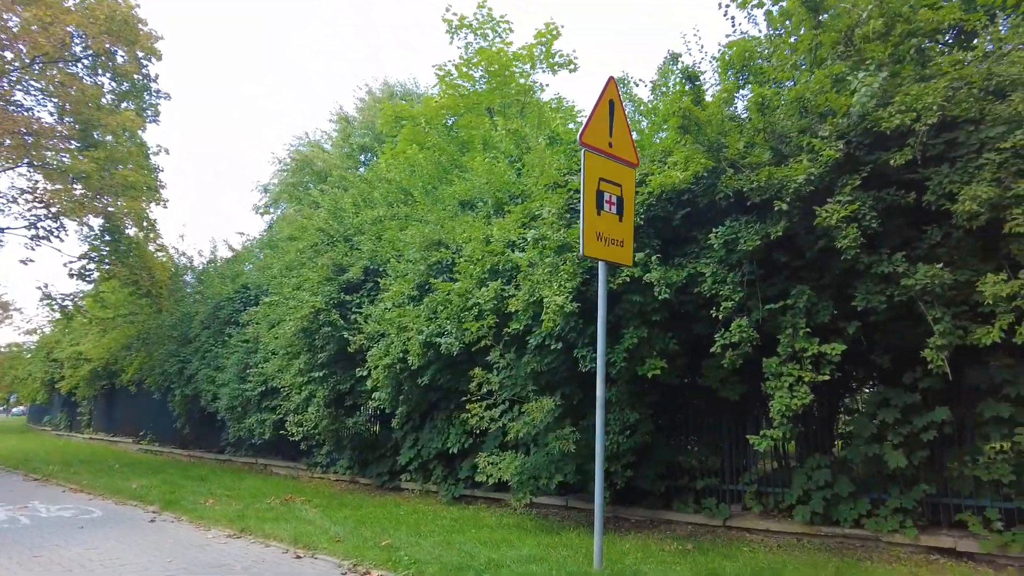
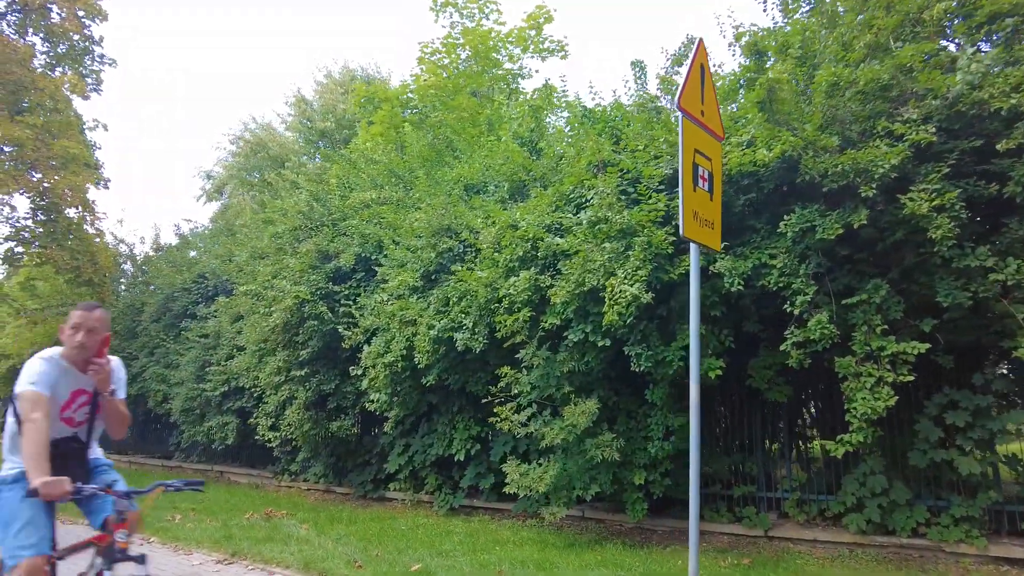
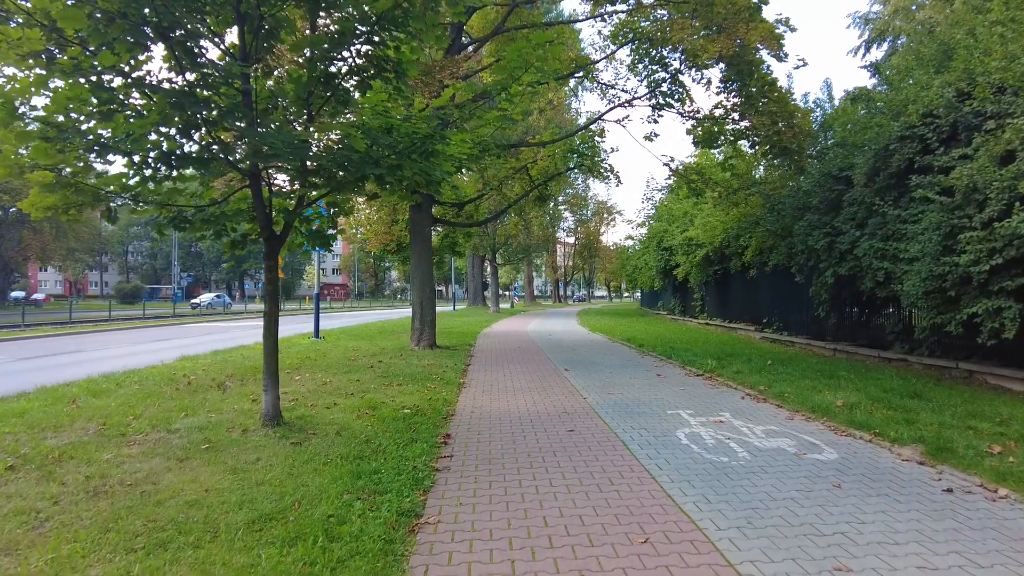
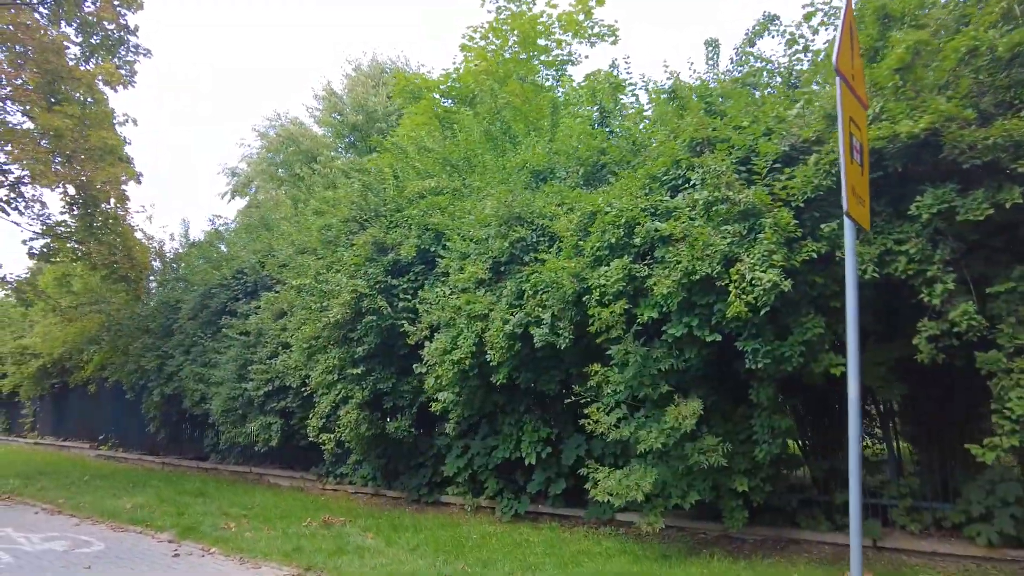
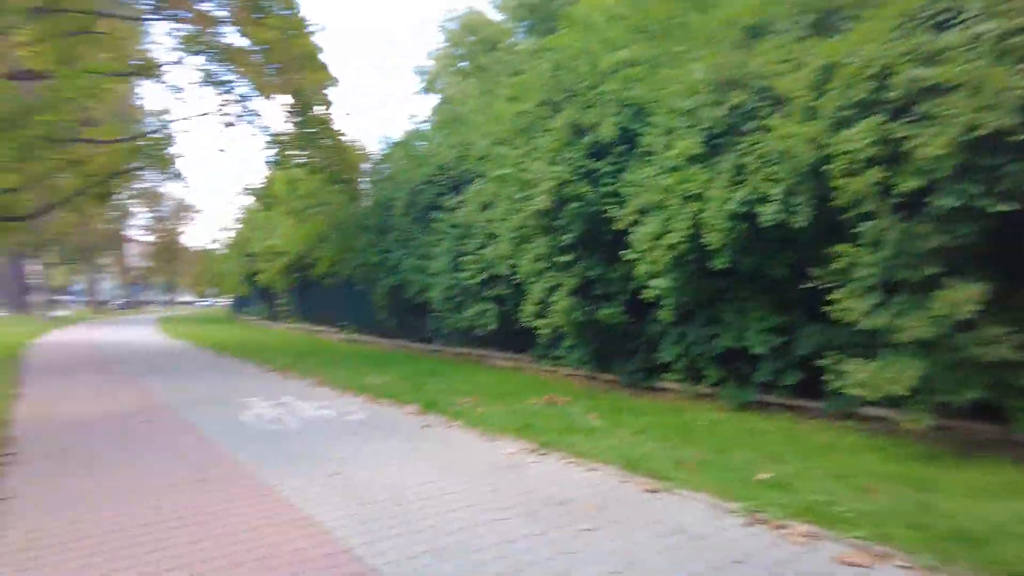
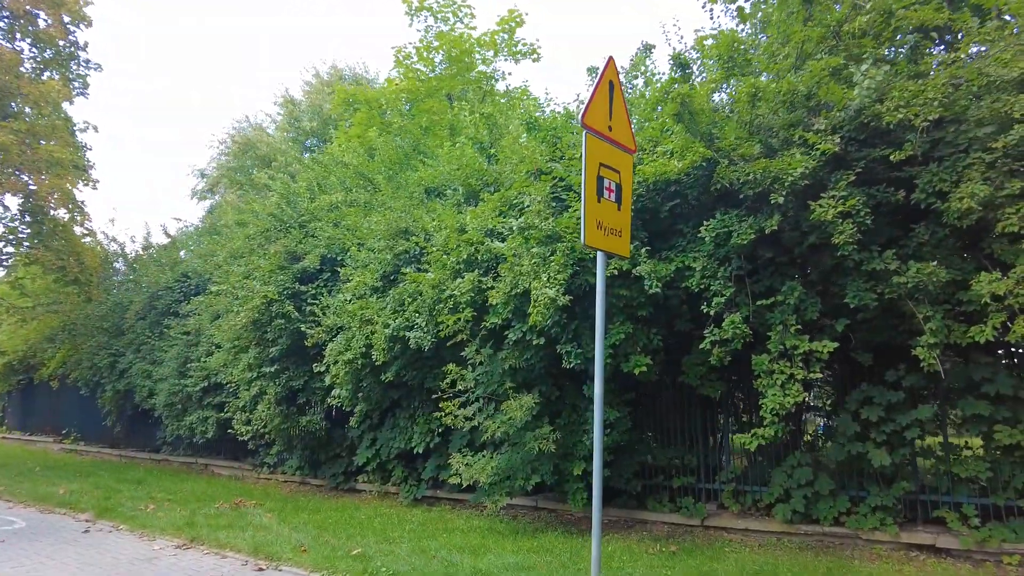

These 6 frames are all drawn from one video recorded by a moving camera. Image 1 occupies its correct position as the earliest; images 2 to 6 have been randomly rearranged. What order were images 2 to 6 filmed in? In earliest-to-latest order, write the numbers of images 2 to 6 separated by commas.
6, 2, 4, 5, 3
